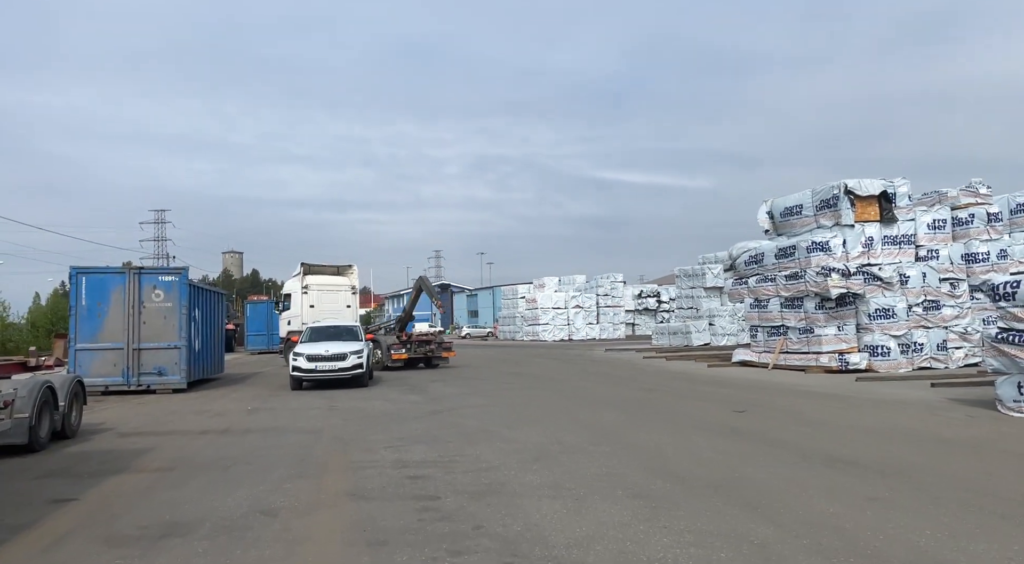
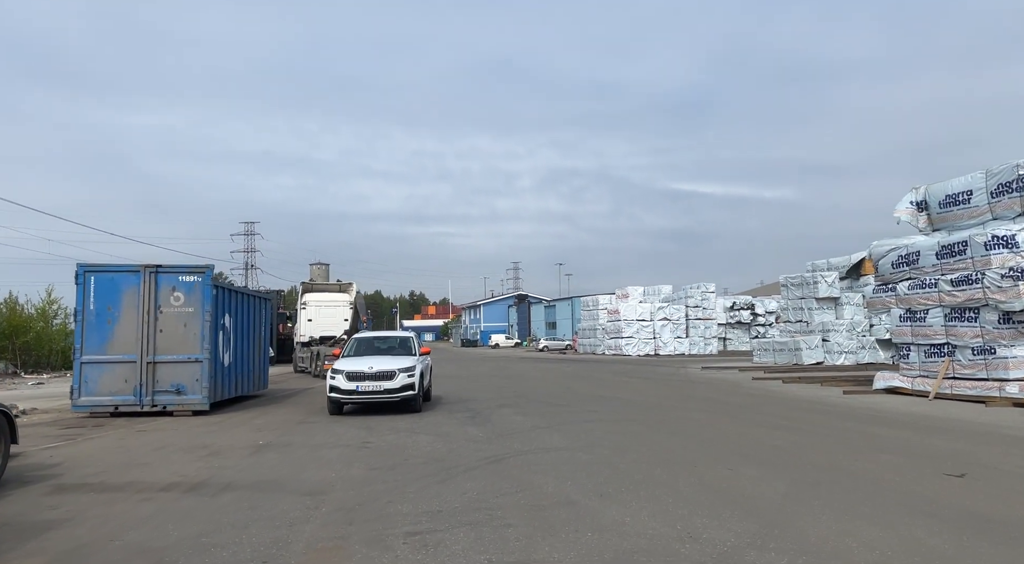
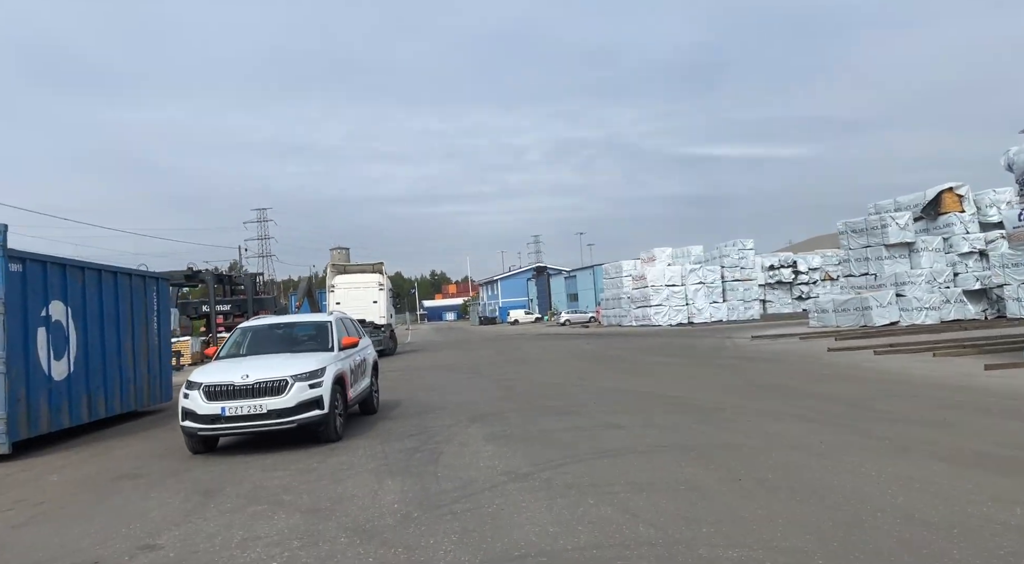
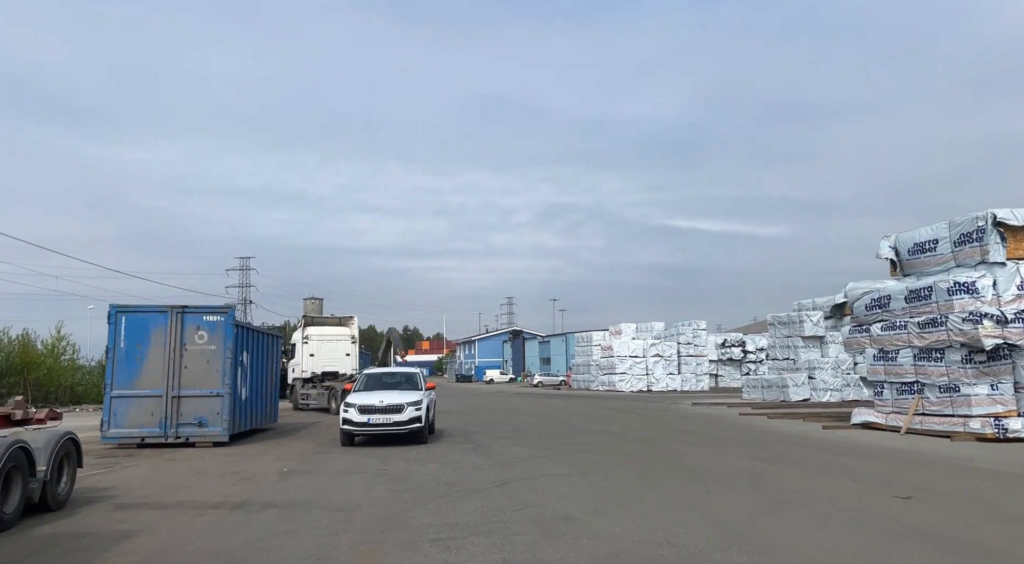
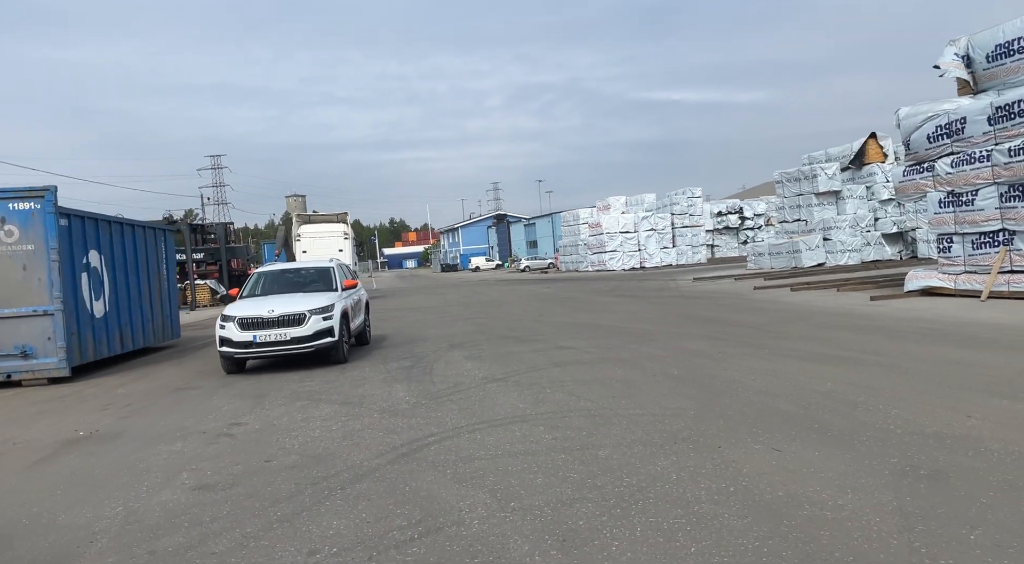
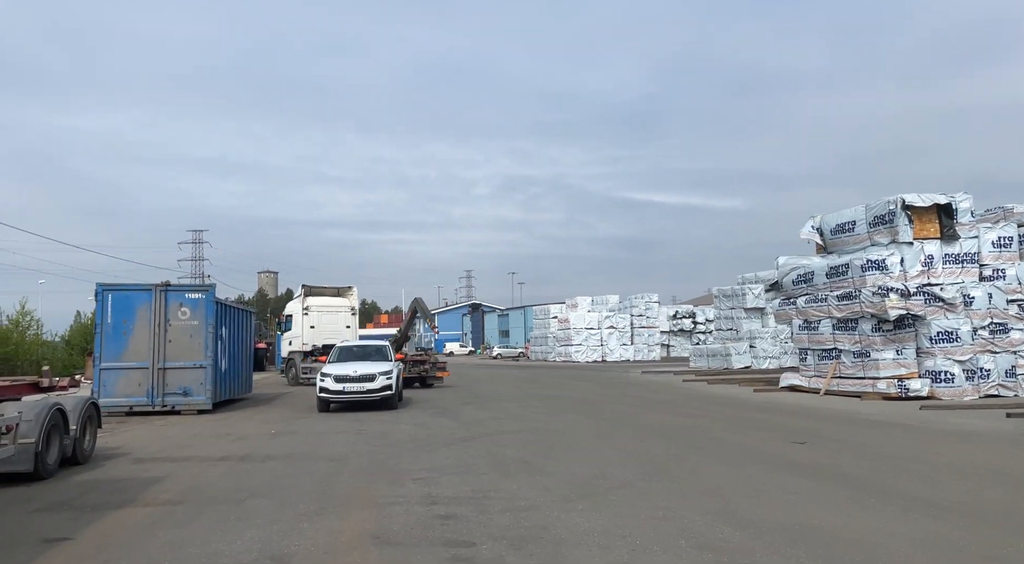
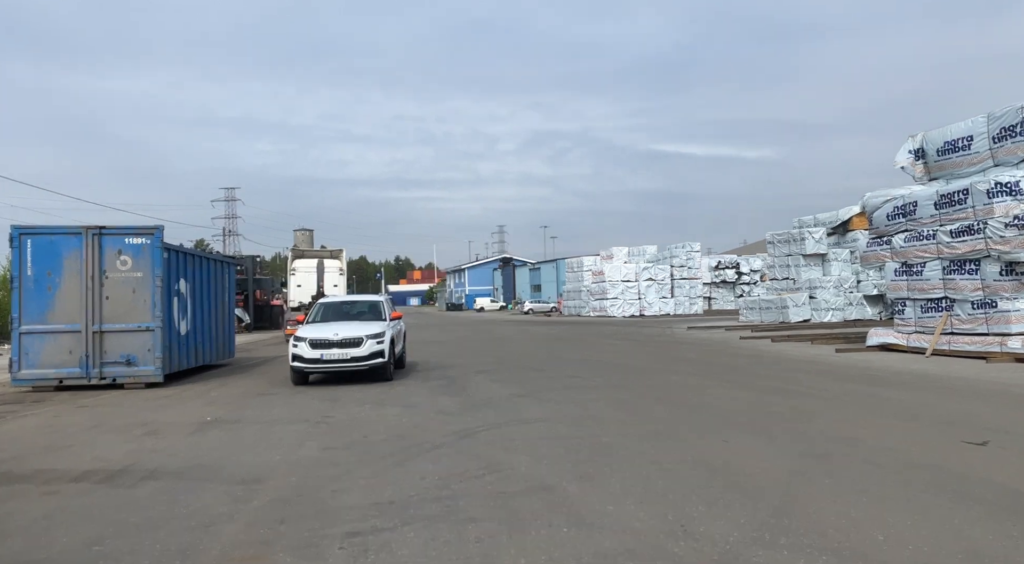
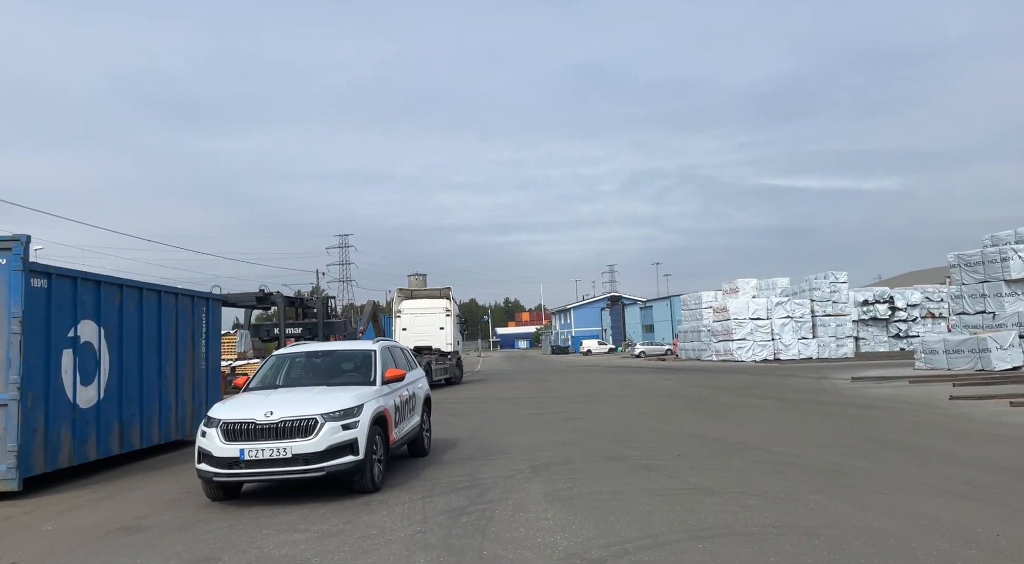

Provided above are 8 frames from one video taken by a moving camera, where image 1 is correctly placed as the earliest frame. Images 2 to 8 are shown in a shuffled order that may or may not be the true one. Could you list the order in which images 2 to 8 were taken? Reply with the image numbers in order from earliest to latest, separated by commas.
6, 4, 2, 7, 5, 3, 8
